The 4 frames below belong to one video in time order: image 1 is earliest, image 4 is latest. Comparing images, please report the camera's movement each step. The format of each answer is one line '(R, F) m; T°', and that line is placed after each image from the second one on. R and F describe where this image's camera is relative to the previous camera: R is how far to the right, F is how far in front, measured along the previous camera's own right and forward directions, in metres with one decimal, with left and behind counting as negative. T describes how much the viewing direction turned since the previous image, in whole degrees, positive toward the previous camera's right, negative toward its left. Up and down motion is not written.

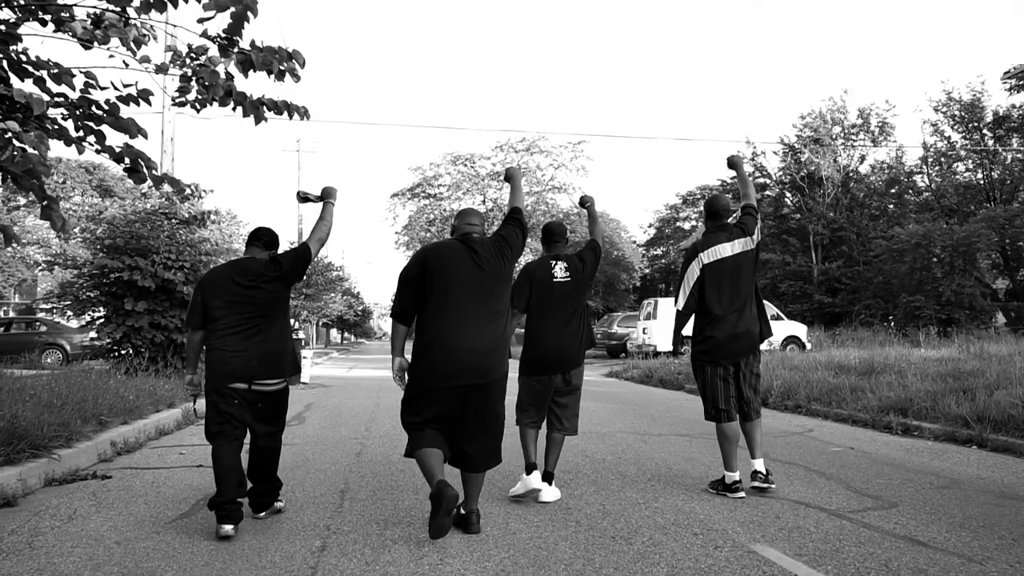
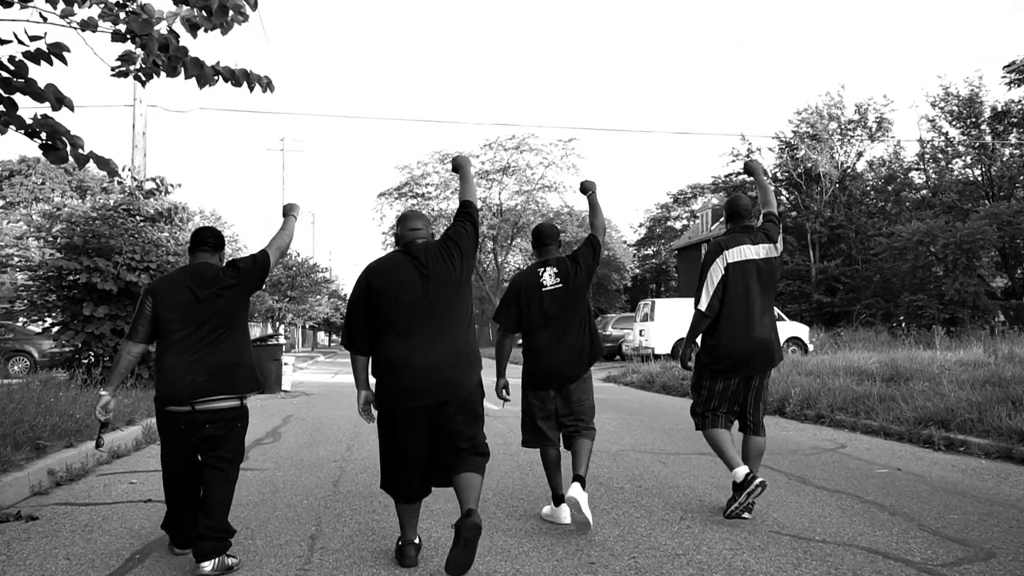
(-0.1, +0.9) m; +1°
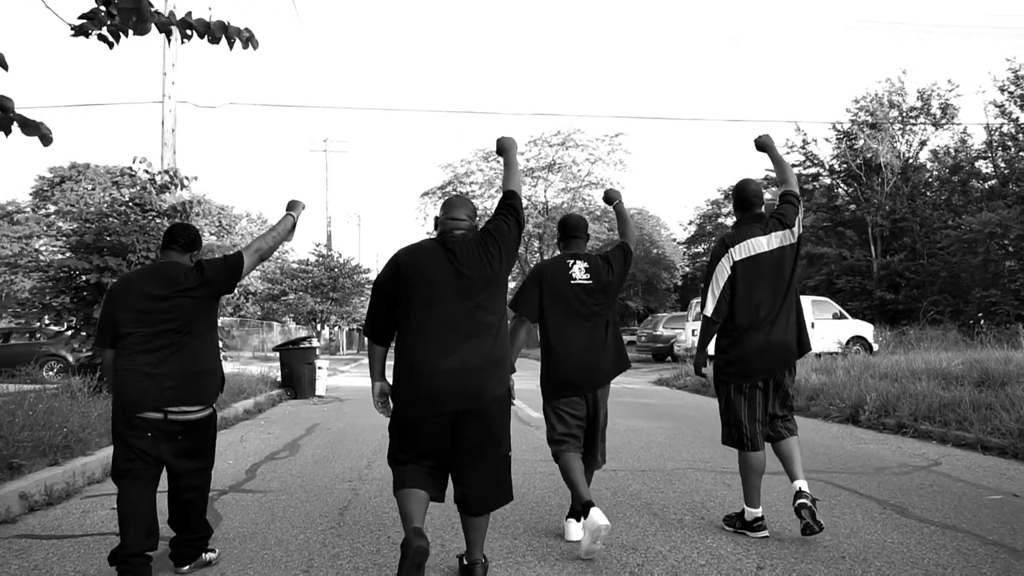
(+0.1, +0.9) m; -4°
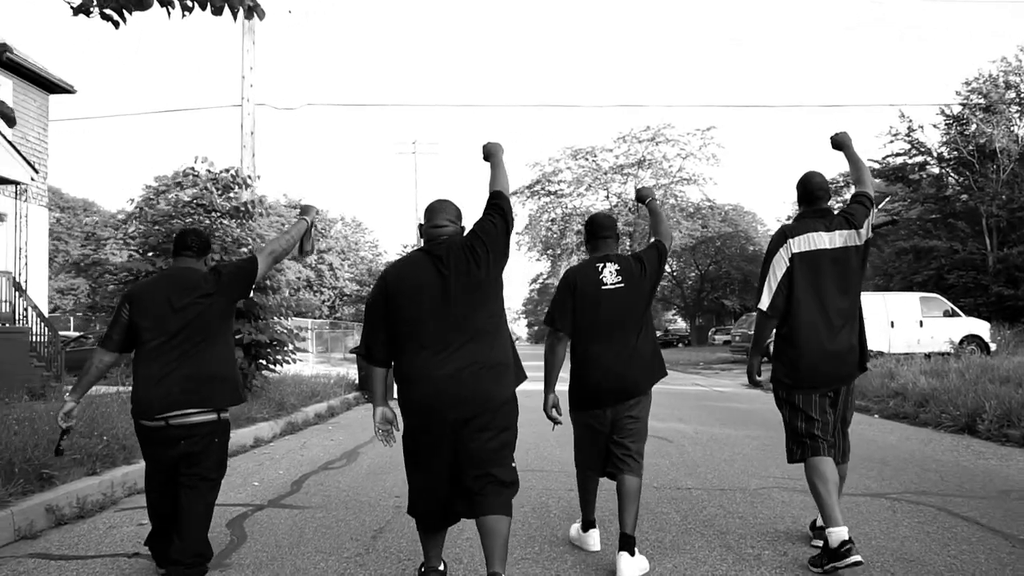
(+0.2, +0.6) m; -7°
